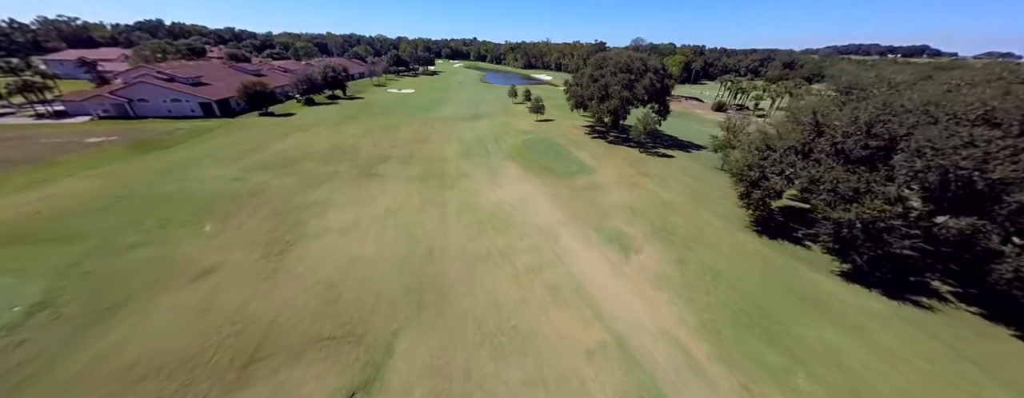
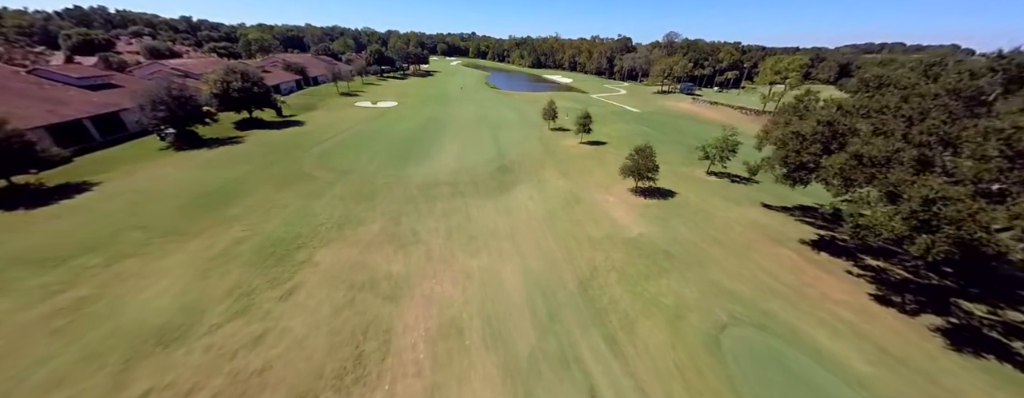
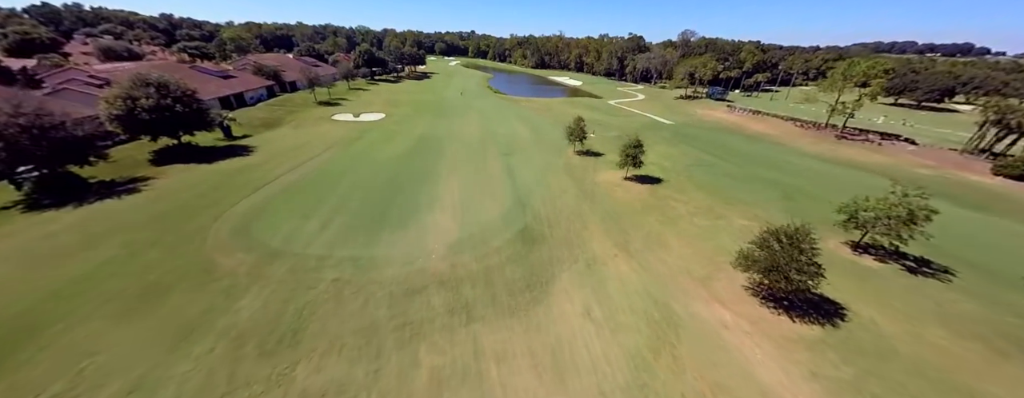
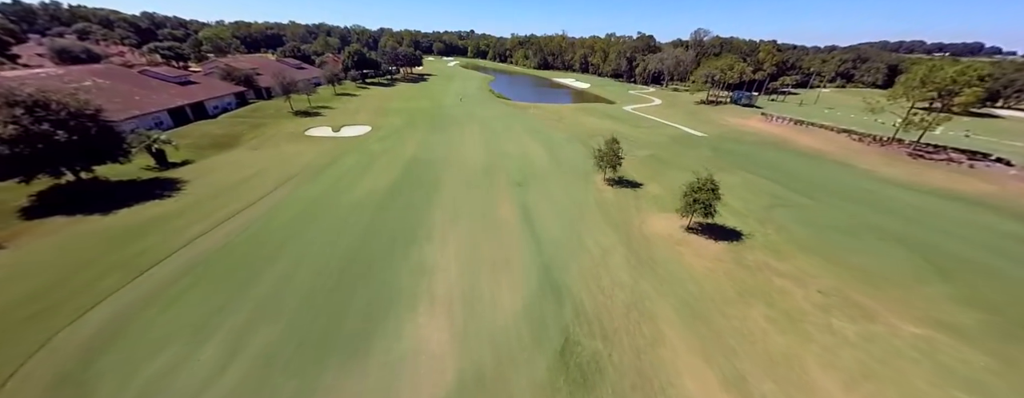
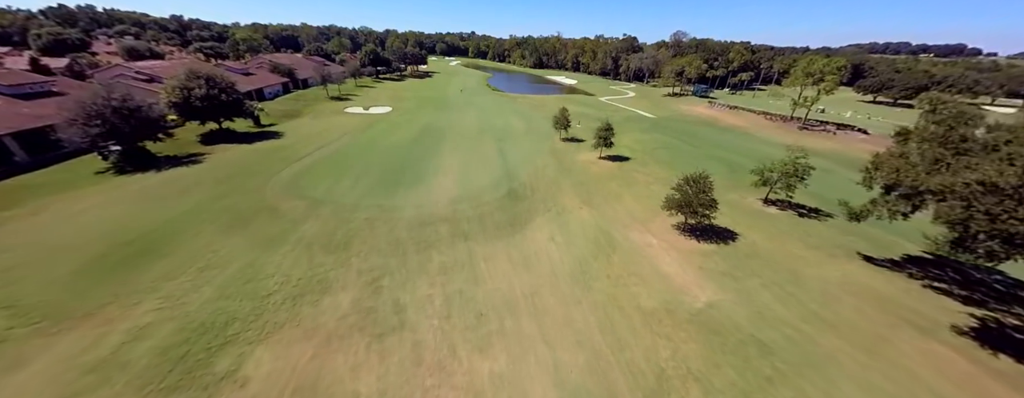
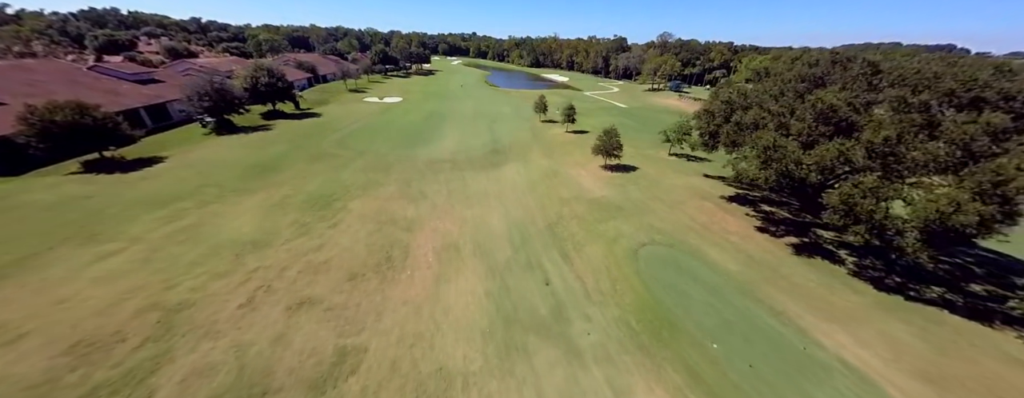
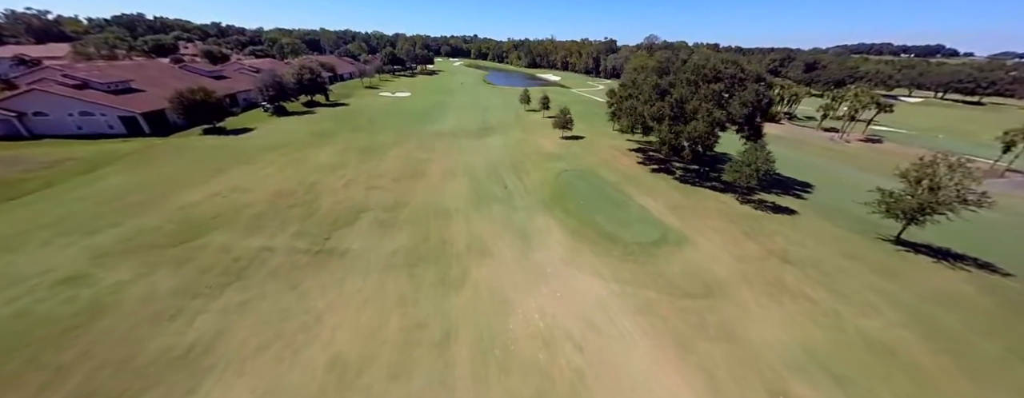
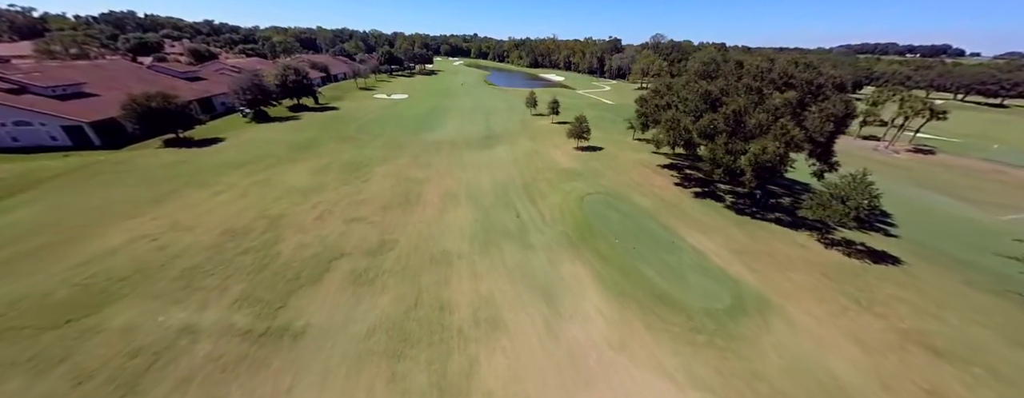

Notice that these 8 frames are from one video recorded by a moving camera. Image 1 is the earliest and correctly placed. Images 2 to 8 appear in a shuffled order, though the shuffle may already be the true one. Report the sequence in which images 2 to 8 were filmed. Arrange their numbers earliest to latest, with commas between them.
7, 8, 6, 2, 5, 3, 4
